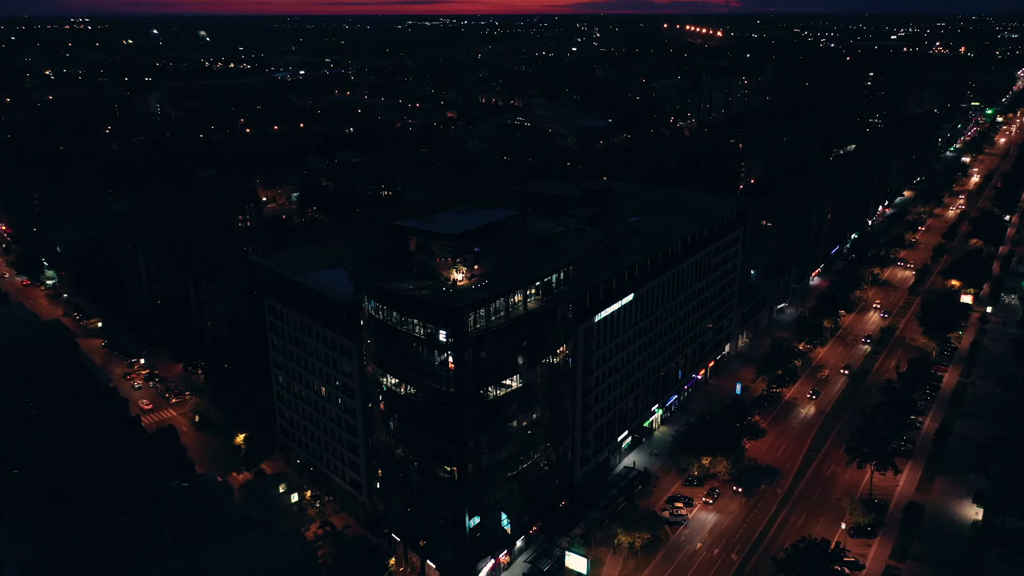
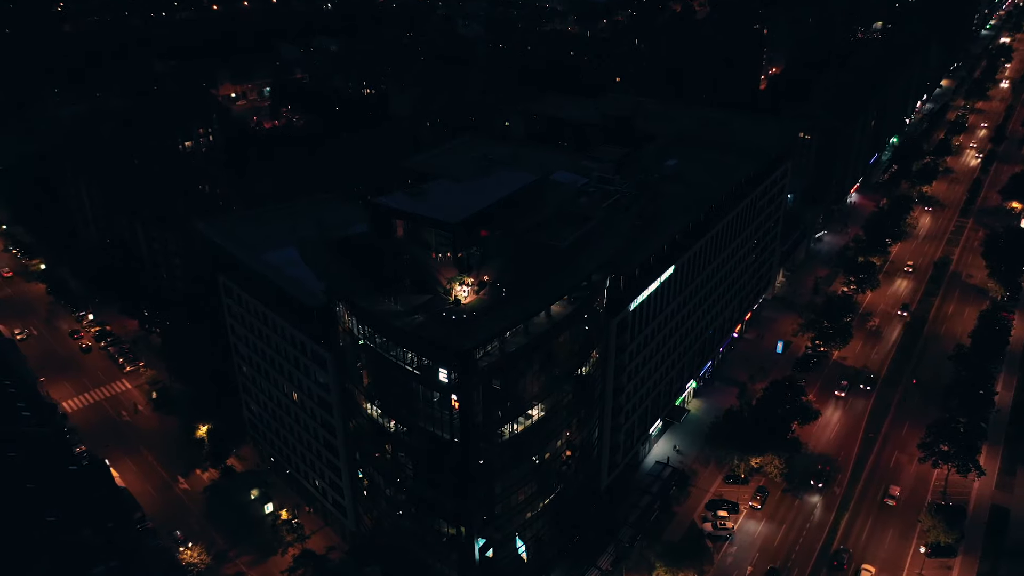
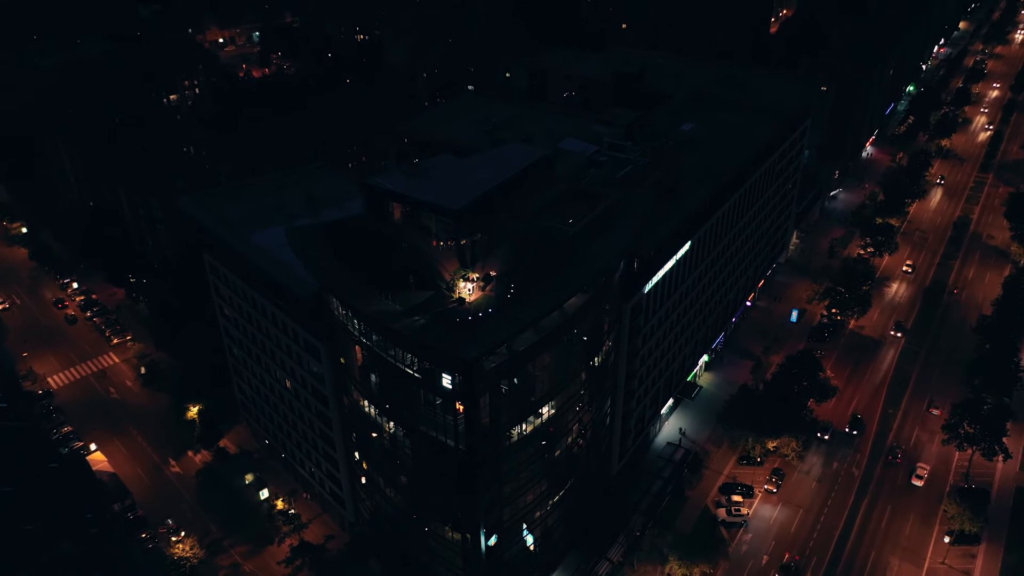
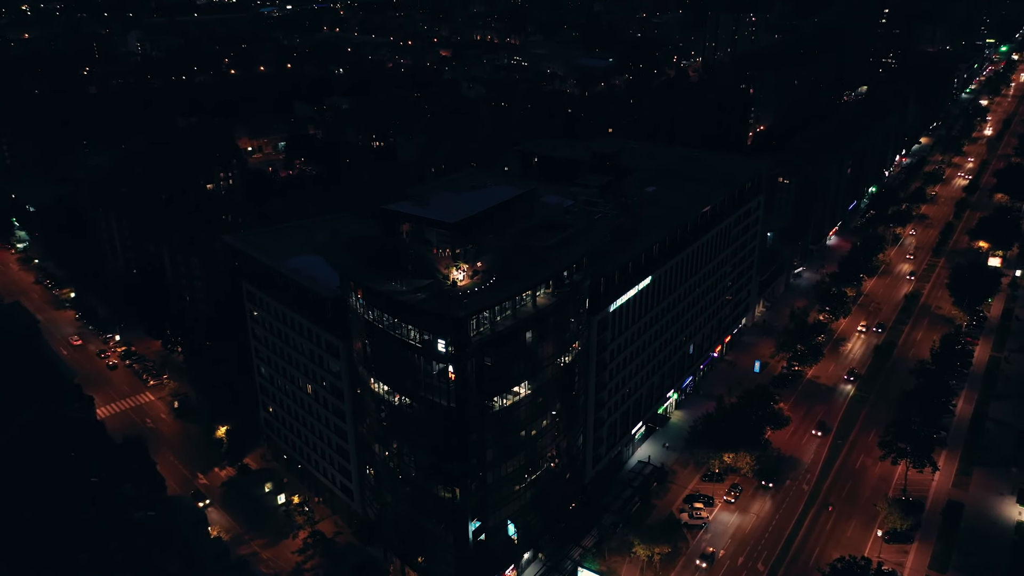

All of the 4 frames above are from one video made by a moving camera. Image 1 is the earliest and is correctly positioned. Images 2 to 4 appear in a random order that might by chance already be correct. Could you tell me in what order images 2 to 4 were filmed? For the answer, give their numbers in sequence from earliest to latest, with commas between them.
4, 2, 3
